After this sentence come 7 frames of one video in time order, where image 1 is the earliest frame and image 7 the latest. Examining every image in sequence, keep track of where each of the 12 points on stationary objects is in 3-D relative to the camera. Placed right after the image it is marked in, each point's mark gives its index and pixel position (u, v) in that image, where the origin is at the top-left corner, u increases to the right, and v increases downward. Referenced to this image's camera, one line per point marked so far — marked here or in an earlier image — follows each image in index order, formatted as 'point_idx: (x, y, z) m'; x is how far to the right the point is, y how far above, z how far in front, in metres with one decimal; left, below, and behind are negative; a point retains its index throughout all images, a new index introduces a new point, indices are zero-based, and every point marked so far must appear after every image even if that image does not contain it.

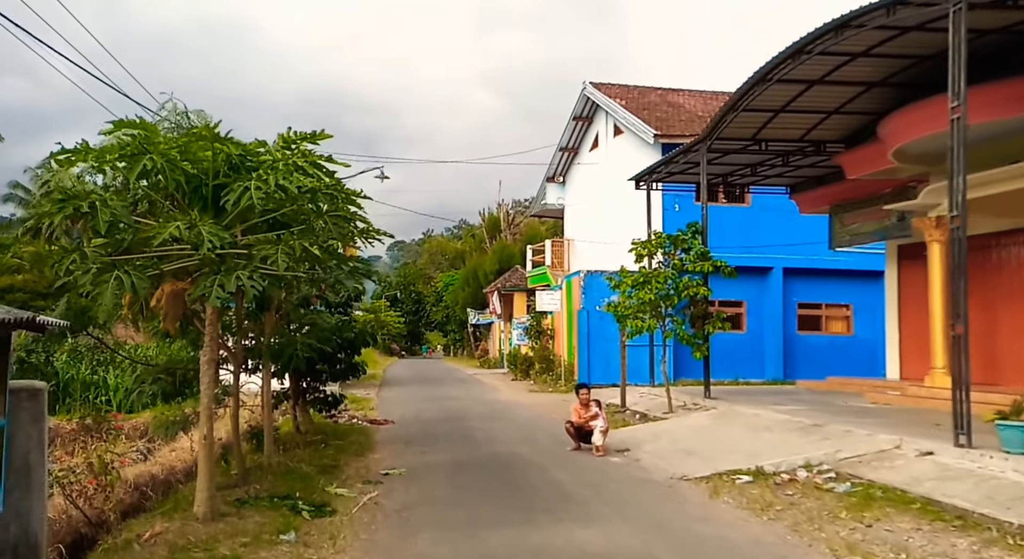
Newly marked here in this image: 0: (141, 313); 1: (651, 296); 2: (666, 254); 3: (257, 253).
0: (-3.6, -0.3, +8.8) m
1: (+2.3, -0.3, +14.9) m
2: (+2.7, +0.4, +15.5) m
3: (-2.1, +0.2, +7.4) m
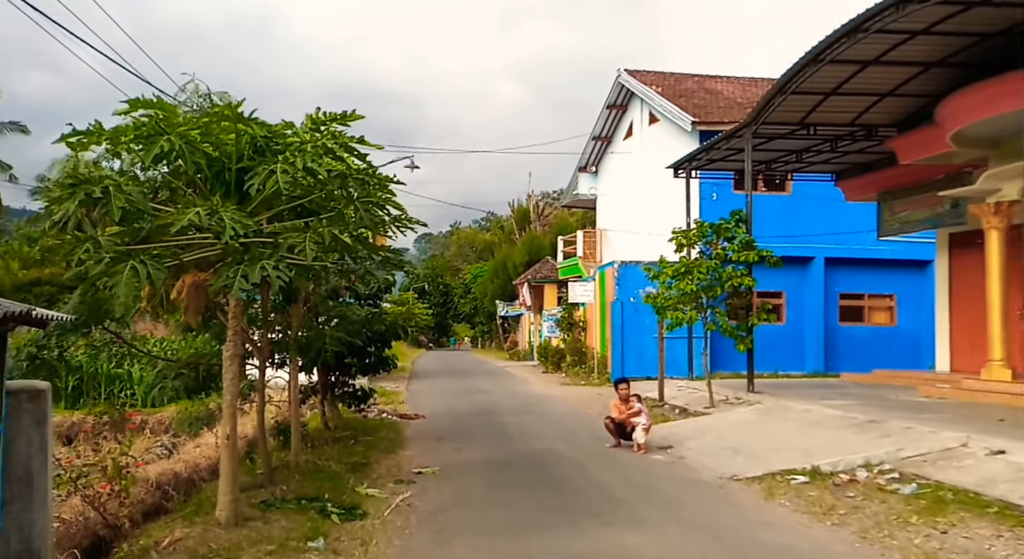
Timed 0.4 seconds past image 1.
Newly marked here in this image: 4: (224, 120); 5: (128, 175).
0: (-3.3, -0.2, +8.3) m
1: (+2.9, -0.1, +14.3) m
2: (+3.3, +0.6, +14.9) m
3: (-1.8, +0.3, +7.0) m
4: (-2.3, +1.3, +7.0) m
5: (-3.0, +0.8, +7.0) m
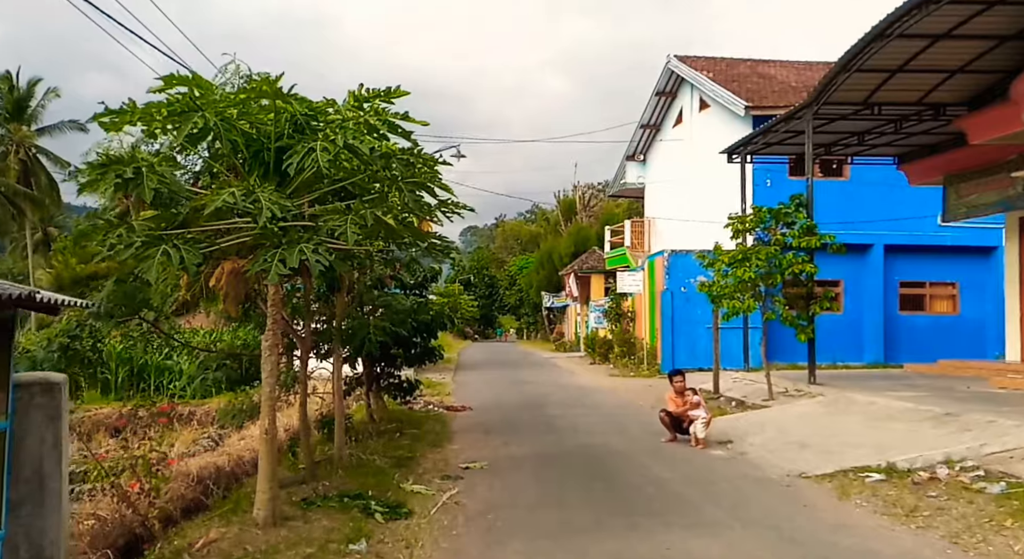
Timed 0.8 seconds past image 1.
0: (-2.8, -0.1, +8.0) m
1: (+3.7, +0.1, +13.7) m
2: (+4.1, +0.8, +14.2) m
3: (-1.4, +0.4, +6.6) m
4: (-1.9, +1.4, +6.6) m
5: (-2.6, +0.9, +6.7) m
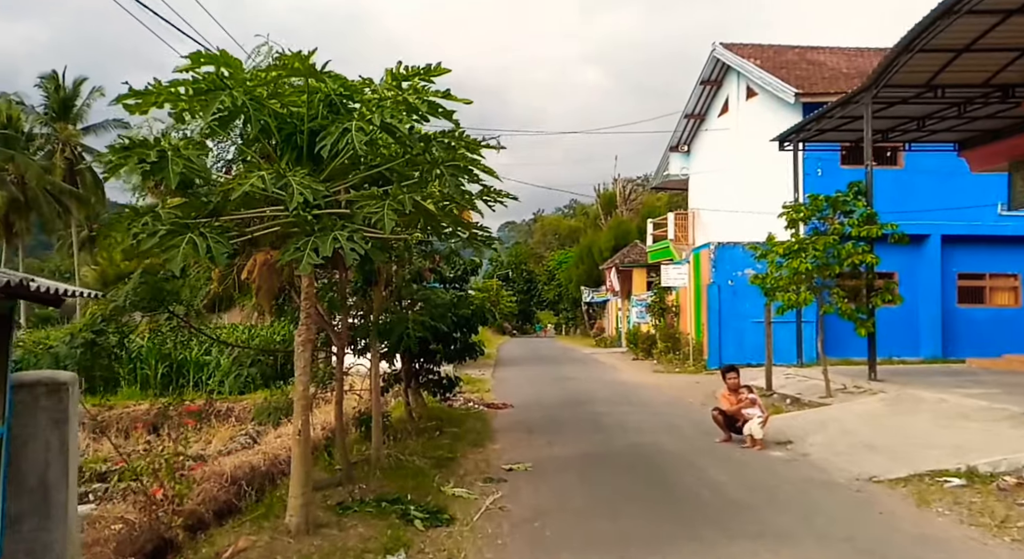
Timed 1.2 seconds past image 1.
0: (-2.4, -0.1, +7.6) m
1: (+4.3, +0.2, +13.0) m
2: (+4.7, +0.9, +13.6) m
3: (-1.1, +0.5, +6.1) m
4: (-1.5, +1.4, +6.2) m
5: (-2.3, +1.0, +6.3) m
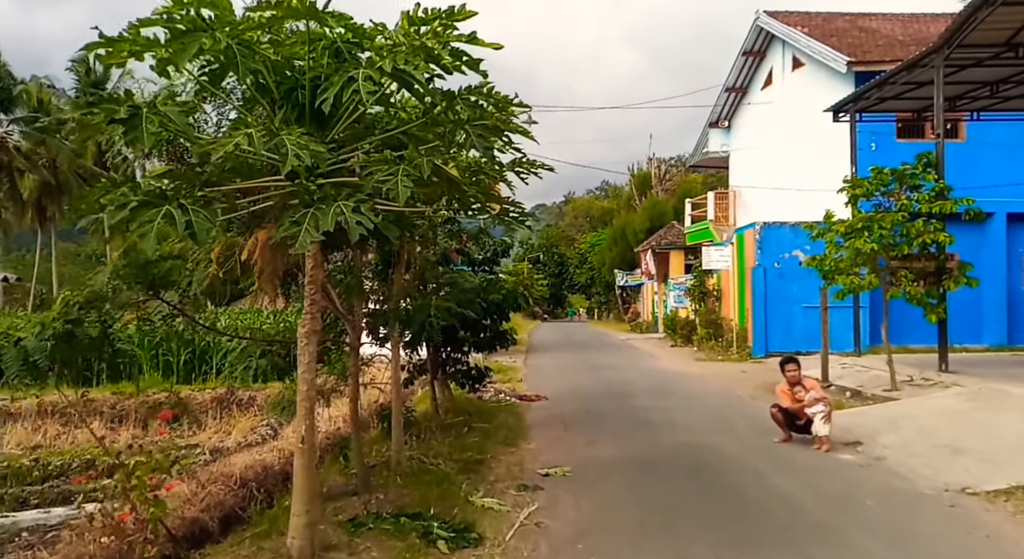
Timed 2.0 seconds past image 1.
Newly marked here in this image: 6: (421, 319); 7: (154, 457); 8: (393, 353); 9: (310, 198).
0: (-2.1, +0.1, +6.7) m
1: (+4.8, +0.5, +11.9) m
2: (+5.2, +1.2, +12.4) m
3: (-0.8, +0.6, +5.2) m
4: (-1.3, +1.5, +5.2) m
5: (-2.1, +1.1, +5.4) m
6: (-0.8, -0.4, +8.3) m
7: (-5.5, -2.7, +13.7) m
8: (-1.1, -0.7, +8.2) m
9: (-1.1, +0.4, +4.8) m
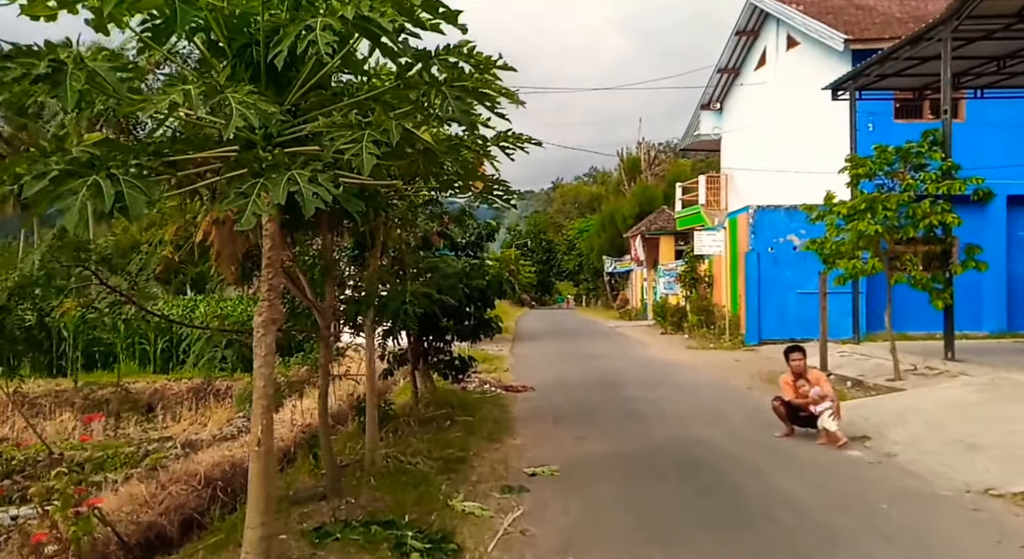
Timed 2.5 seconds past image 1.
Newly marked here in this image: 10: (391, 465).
0: (-2.2, +0.2, +6.1) m
1: (+4.6, +0.7, +11.3) m
2: (+5.0, +1.4, +11.8) m
3: (-0.9, +0.7, +4.5) m
4: (-1.4, +1.6, +4.6) m
5: (-2.2, +1.2, +4.7) m
6: (-1.0, -0.3, +7.7) m
7: (-5.7, -2.5, +13.1) m
8: (-1.2, -0.6, +7.6) m
9: (-1.2, +0.5, +4.1) m
10: (-1.0, -1.5, +7.1) m
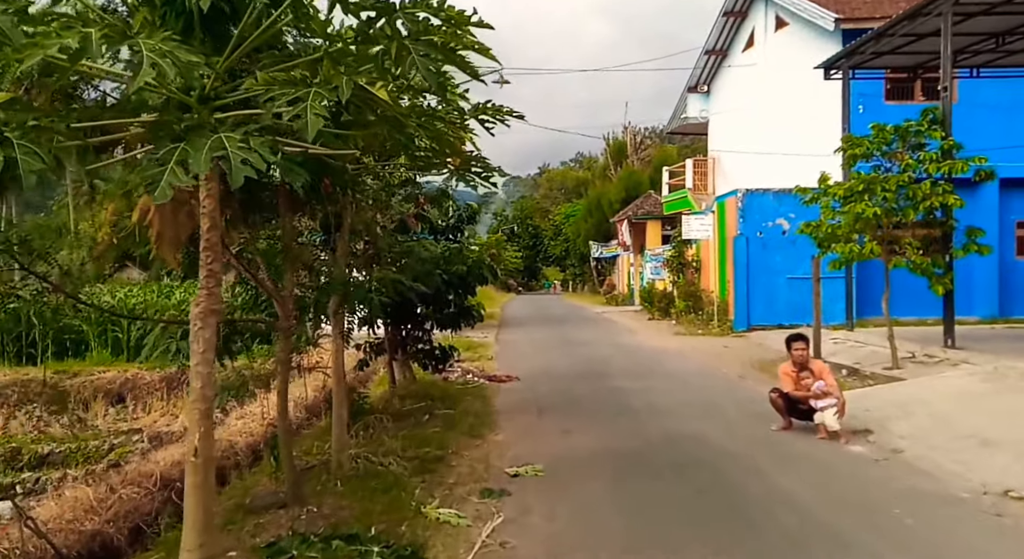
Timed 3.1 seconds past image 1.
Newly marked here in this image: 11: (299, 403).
0: (-2.4, +0.3, +5.5) m
1: (+4.4, +0.8, +10.8) m
2: (+4.8, +1.6, +11.3) m
3: (-1.0, +0.7, +3.9) m
4: (-1.5, +1.7, +3.9) m
5: (-2.3, +1.3, +4.1) m
6: (-1.1, -0.2, +7.1) m
7: (-6.0, -2.3, +12.4) m
8: (-1.4, -0.5, +7.0) m
9: (-1.3, +0.6, +3.5) m
10: (-1.1, -1.4, +6.5) m
11: (-2.4, -1.4, +10.0) m
